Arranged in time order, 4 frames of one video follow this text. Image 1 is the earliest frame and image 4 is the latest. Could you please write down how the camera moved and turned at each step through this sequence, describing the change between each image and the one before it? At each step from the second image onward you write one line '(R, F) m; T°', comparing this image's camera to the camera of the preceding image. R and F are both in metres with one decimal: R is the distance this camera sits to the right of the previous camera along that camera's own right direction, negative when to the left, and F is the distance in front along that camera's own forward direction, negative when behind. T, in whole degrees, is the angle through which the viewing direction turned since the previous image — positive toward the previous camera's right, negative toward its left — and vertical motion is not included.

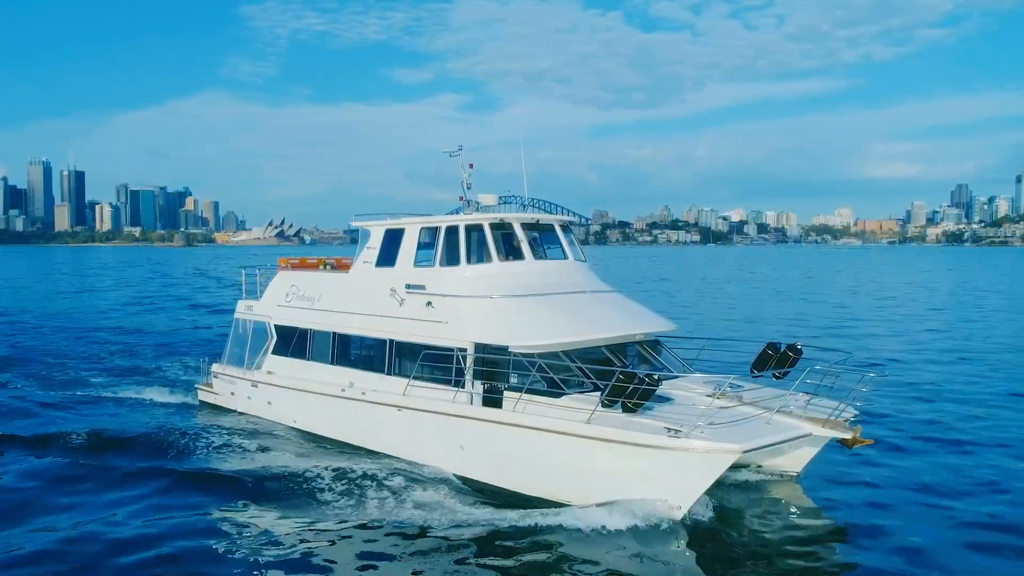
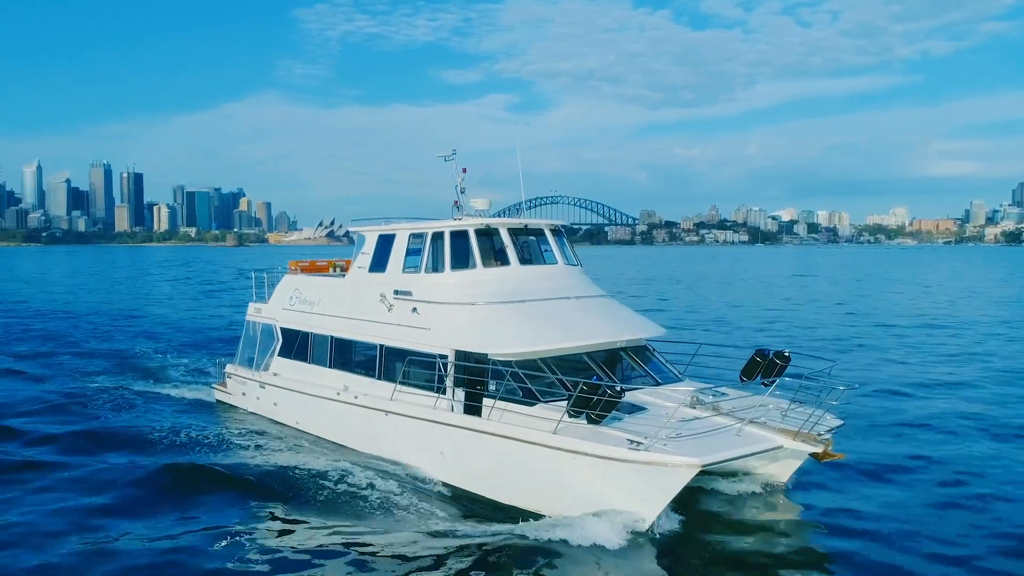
(+1.1, -0.1) m; -3°
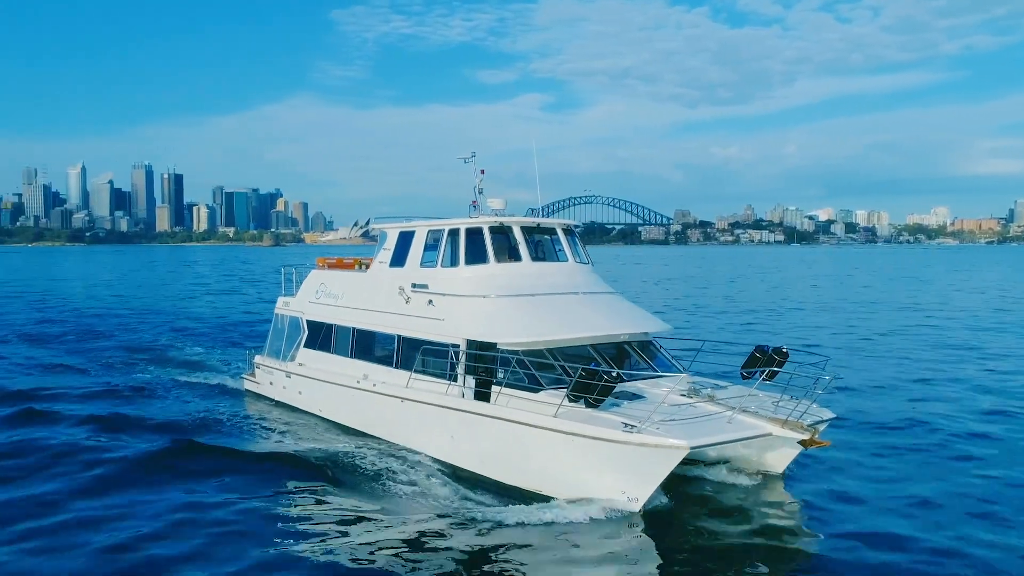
(+0.4, -0.7) m; -2°
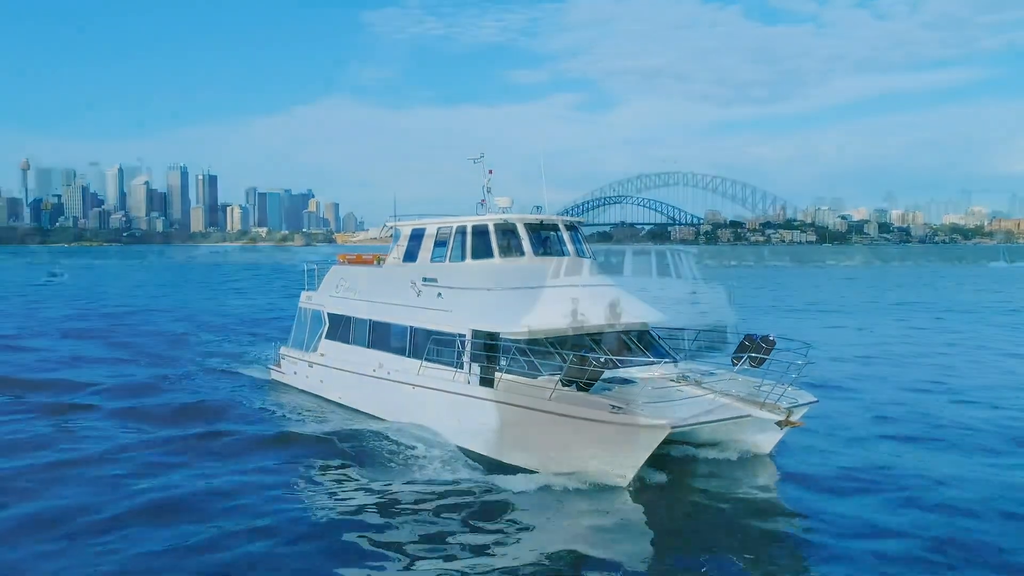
(+0.5, -0.9) m; -2°
